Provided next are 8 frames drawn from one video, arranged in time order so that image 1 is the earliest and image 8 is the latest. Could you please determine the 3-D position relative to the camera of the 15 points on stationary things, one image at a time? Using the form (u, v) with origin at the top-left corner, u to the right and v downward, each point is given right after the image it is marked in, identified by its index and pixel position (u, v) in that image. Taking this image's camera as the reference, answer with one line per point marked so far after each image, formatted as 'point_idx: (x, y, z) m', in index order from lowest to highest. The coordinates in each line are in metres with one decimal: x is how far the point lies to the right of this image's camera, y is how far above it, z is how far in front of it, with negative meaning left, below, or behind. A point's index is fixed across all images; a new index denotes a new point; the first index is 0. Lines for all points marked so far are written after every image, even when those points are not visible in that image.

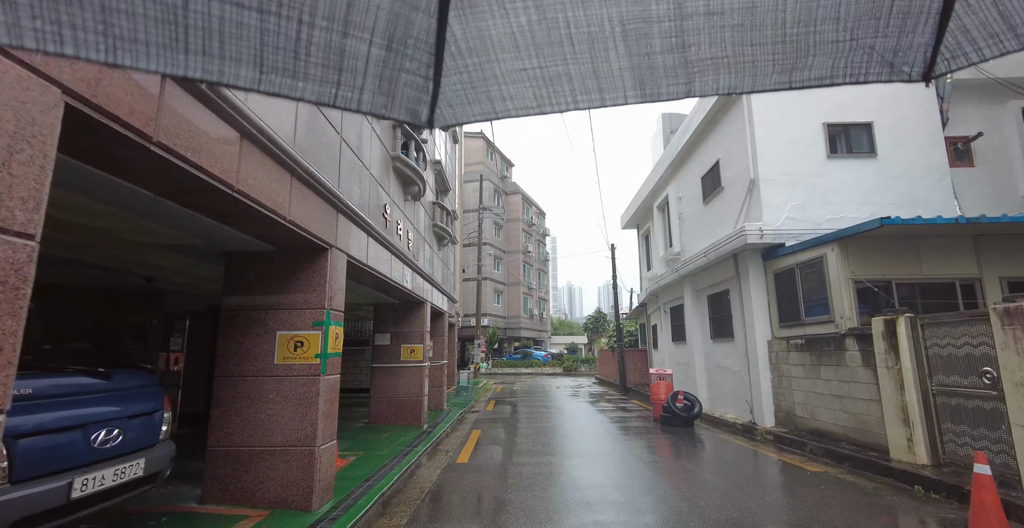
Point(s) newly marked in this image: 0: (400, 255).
0: (-1.9, +0.2, +7.8) m
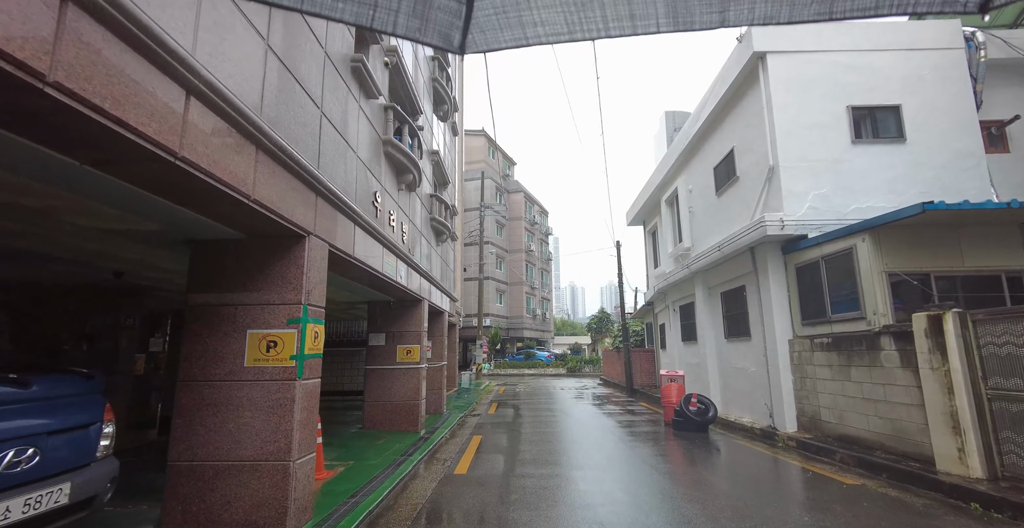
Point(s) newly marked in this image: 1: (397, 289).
0: (-1.8, +0.2, +7.2) m
1: (-2.1, -0.4, +8.1) m
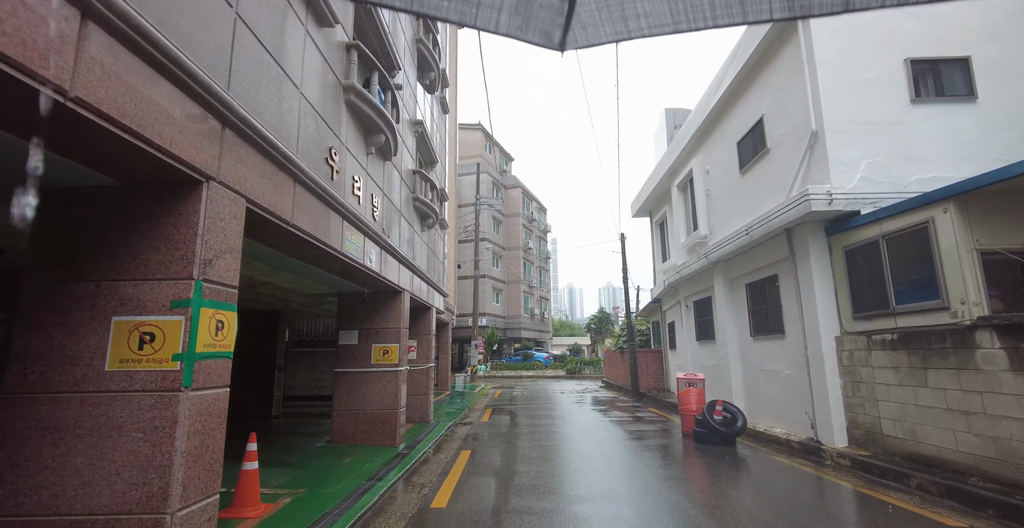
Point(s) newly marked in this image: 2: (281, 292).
0: (-1.9, +0.5, +5.9) m
1: (-2.1, -0.2, +6.8) m
2: (-4.1, -0.5, +8.4) m
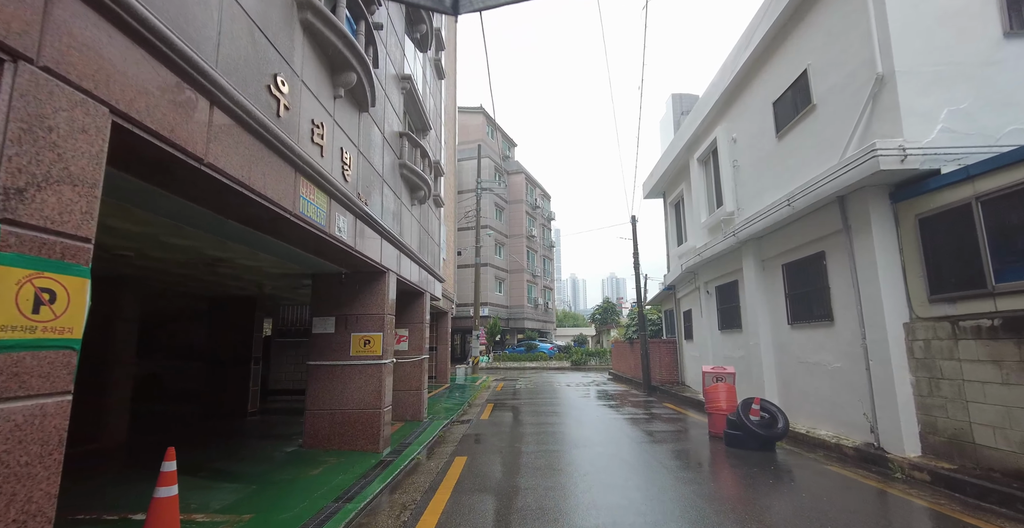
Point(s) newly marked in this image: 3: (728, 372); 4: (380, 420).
0: (-1.9, +0.8, +4.8) m
1: (-2.1, +0.1, +5.6) m
2: (-4.1, -0.2, +7.2) m
3: (+3.8, -1.9, +8.2) m
4: (-1.9, -2.2, +6.6) m
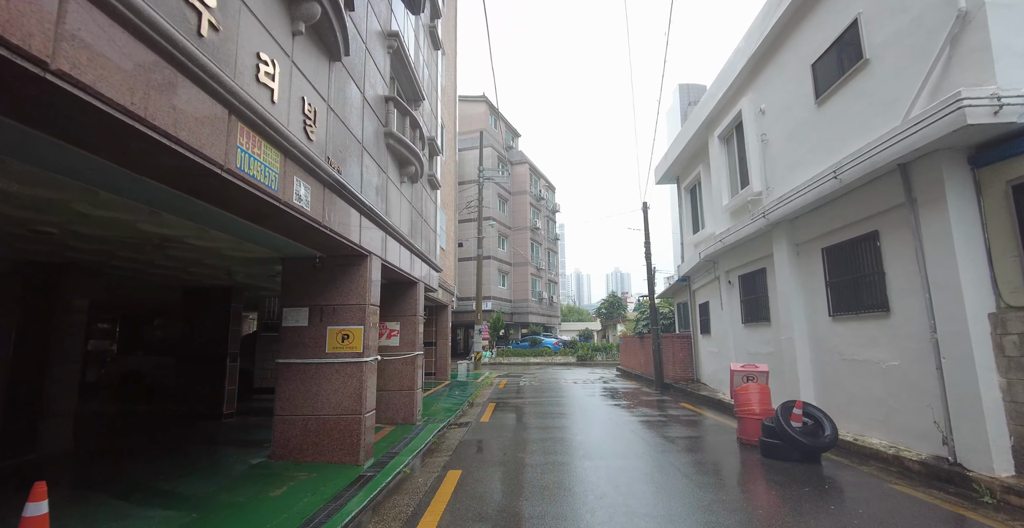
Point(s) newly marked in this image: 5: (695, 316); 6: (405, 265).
0: (-1.9, +1.0, +3.8) m
1: (-2.1, +0.4, +4.7) m
2: (-4.0, +0.1, +6.3) m
3: (+3.8, -1.6, +7.3) m
4: (-1.9, -2.0, +5.7) m
5: (+5.7, -1.6, +14.6) m
6: (-1.8, 0.0, +8.0) m
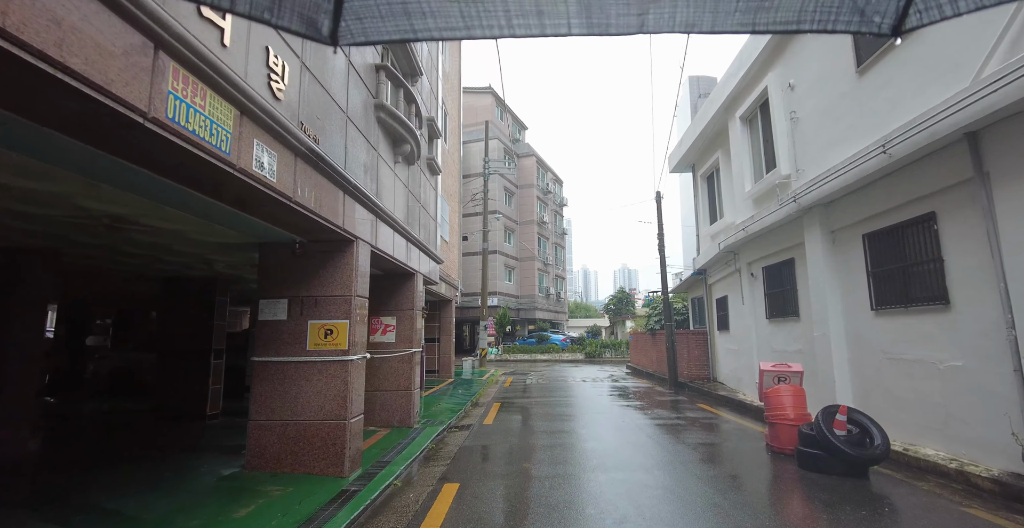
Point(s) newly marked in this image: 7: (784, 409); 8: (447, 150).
0: (-1.9, +1.2, +3.1) m
1: (-2.1, +0.5, +4.0) m
2: (-4.0, +0.2, +5.7) m
3: (+3.9, -1.4, +6.5) m
4: (-1.8, -1.8, +5.0) m
5: (+5.9, -1.4, +13.9) m
6: (-1.8, +0.2, +7.4) m
7: (+3.6, -1.9, +6.1) m
8: (-2.2, +3.9, +15.8) m
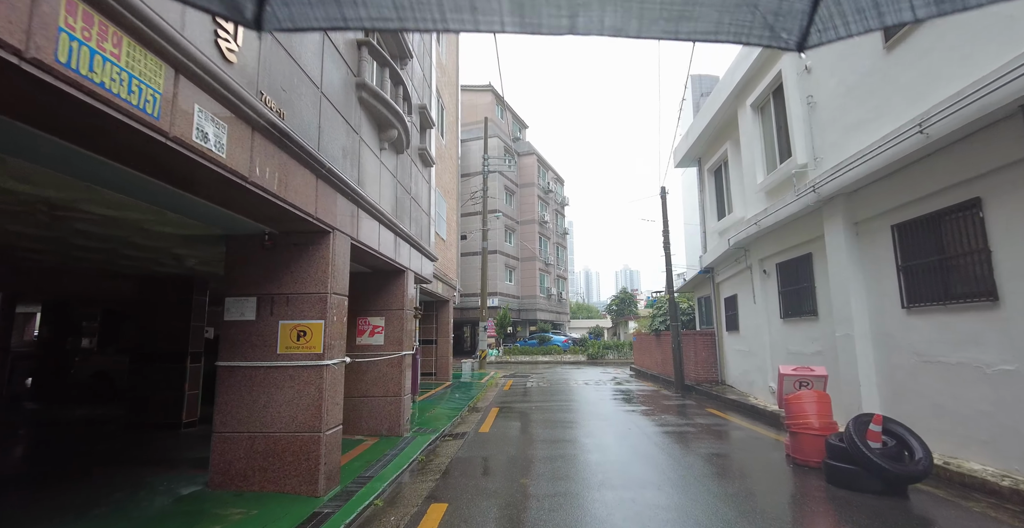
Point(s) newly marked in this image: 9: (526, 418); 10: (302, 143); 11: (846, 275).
0: (-1.9, +1.2, +2.6) m
1: (-2.1, +0.6, +3.5) m
2: (-4.0, +0.3, +5.1) m
3: (+3.9, -1.4, +5.9) m
4: (-1.9, -1.8, +4.5) m
5: (+5.9, -1.3, +13.3) m
6: (-1.8, +0.2, +6.8) m
7: (+3.5, -1.8, +5.6) m
8: (-2.3, +3.9, +15.3) m
9: (+0.3, -3.2, +9.6) m
10: (-1.9, +1.0, +4.1) m
11: (+4.8, -0.2, +6.7) m
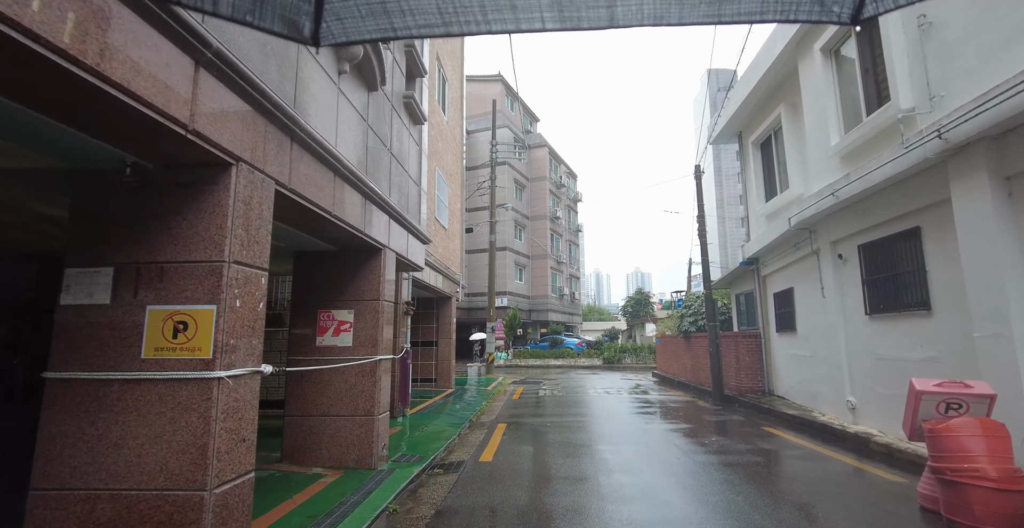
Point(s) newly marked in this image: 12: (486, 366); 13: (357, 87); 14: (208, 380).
0: (-1.9, +1.6, +0.8) m
1: (-2.1, +0.9, +1.7) m
2: (-4.0, +0.6, +3.4) m
3: (+4.0, -1.1, +4.0) m
4: (-1.8, -1.5, +2.7) m
5: (+6.1, -1.1, +11.3) m
6: (-1.7, +0.5, +5.0) m
7: (+3.6, -1.5, +3.6) m
8: (-2.0, +4.2, +13.5) m
9: (+0.5, -2.9, +7.7) m
10: (-1.8, +1.4, +2.3) m
11: (+4.9, +0.1, +4.8) m
12: (-1.1, -4.2, +19.0) m
13: (-1.6, +1.9, +5.0) m
14: (-1.8, -0.7, +2.8) m
